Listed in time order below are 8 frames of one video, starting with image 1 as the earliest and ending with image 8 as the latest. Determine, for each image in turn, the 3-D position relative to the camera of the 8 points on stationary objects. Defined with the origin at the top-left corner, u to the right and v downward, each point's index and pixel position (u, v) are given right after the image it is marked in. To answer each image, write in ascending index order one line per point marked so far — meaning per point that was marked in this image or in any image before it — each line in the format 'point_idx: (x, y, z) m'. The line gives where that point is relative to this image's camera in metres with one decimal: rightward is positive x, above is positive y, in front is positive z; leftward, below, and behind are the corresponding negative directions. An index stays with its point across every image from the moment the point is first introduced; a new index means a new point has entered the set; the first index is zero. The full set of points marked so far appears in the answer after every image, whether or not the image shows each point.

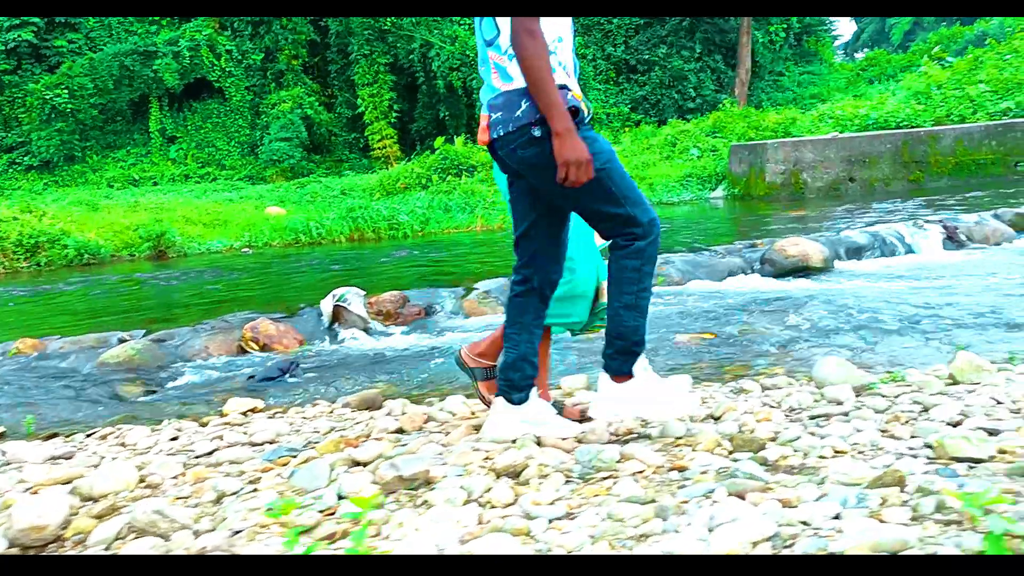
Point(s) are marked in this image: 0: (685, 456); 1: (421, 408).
0: (+0.5, -0.5, +1.9) m
1: (-0.4, -0.6, +3.0) m
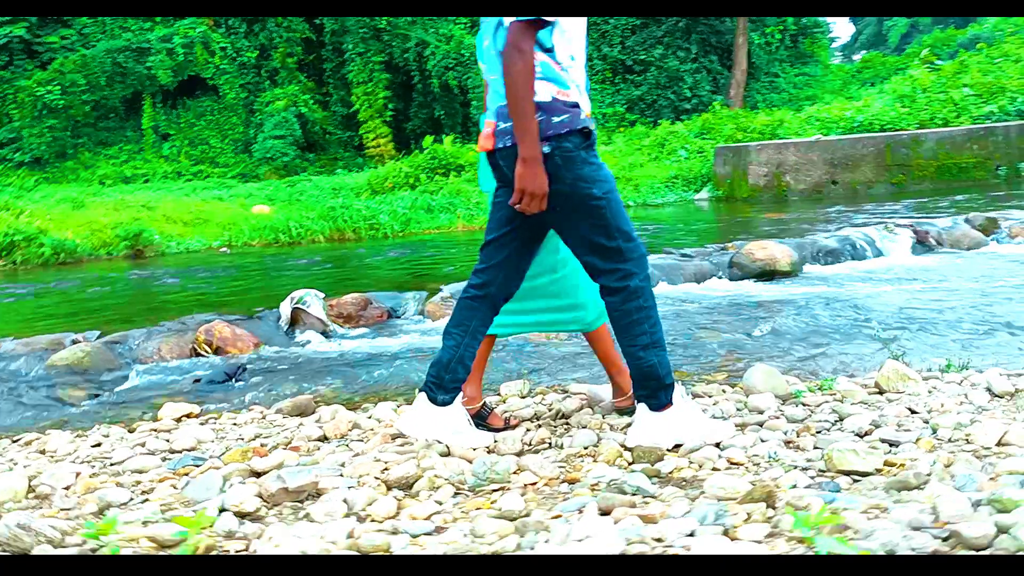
0: (+0.2, -0.6, +1.9) m
1: (-0.8, -0.6, +3.0) m
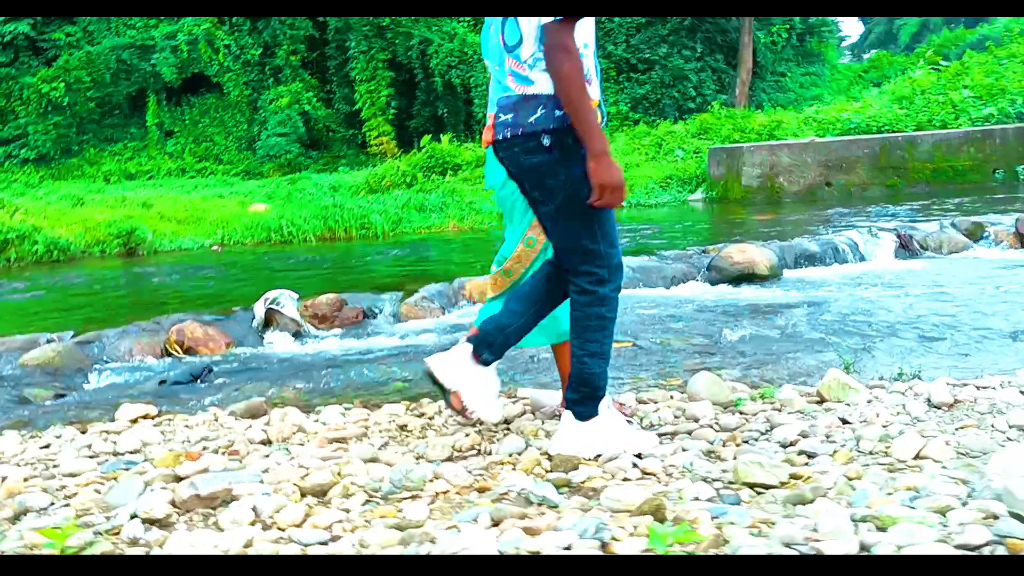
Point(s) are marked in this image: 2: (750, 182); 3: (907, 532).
0: (-0.1, -0.6, +1.9) m
1: (-1.0, -0.6, +3.0) m
2: (+4.8, +2.1, +11.9) m
3: (+0.8, -0.5, +1.4) m
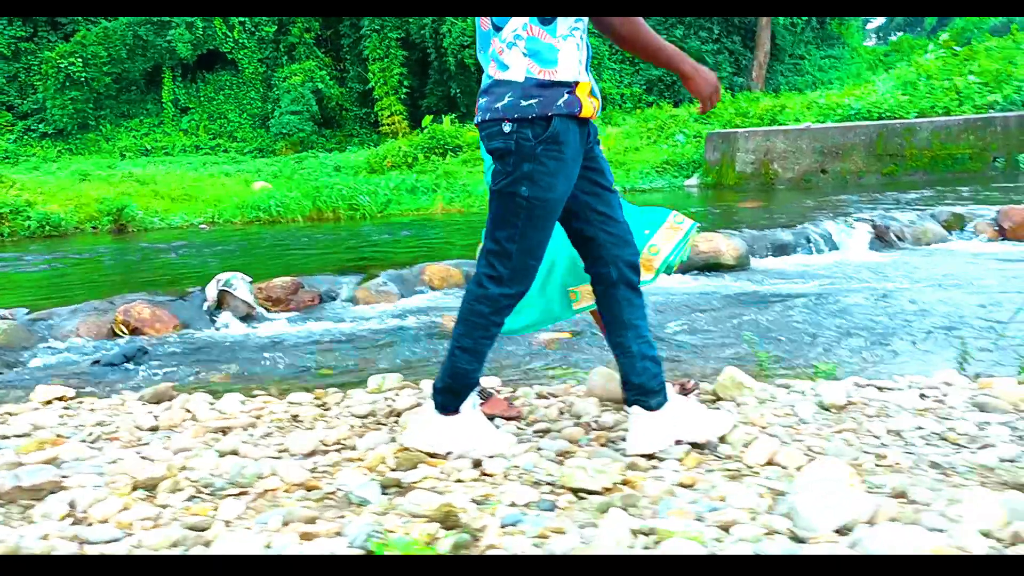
0: (-0.5, -0.6, +1.9) m
1: (-1.5, -0.6, +3.0) m
2: (+4.5, +2.3, +11.7) m
3: (+0.3, -0.5, +1.3) m
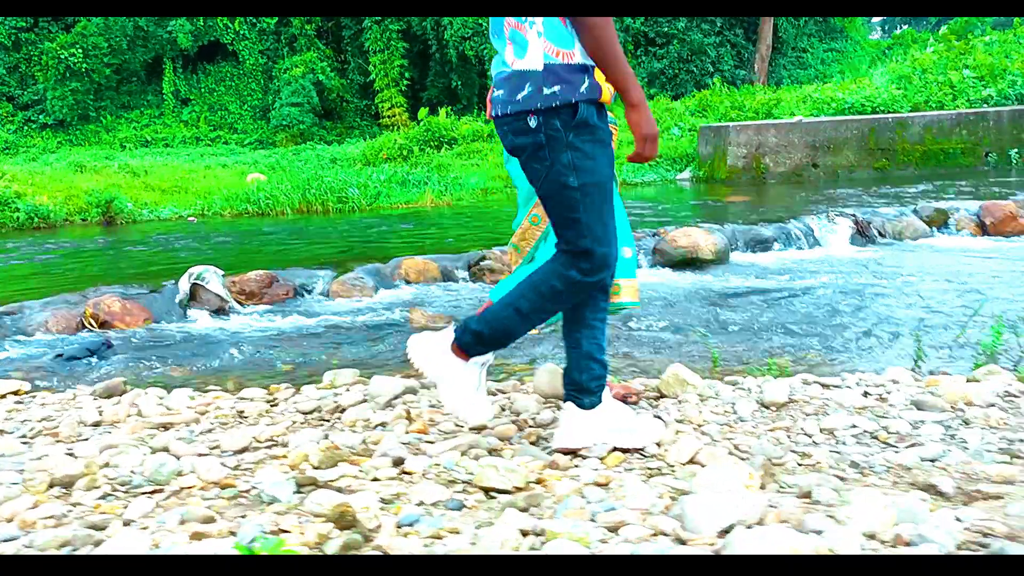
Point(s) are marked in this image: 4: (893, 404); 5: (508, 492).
0: (-0.8, -0.6, +1.9) m
1: (-1.8, -0.5, +3.0) m
2: (+4.2, +2.4, +11.7) m
3: (+0.1, -0.5, +1.3) m
4: (+1.5, -0.5, +2.4) m
5: (0.0, -0.5, +1.7) m
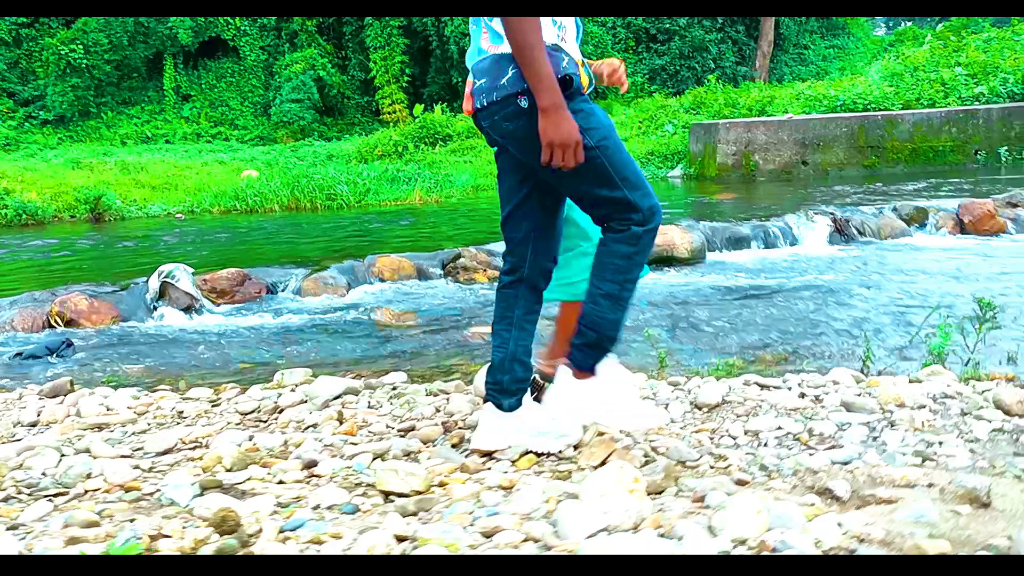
0: (-1.1, -0.6, +1.9) m
1: (-2.0, -0.5, +3.0) m
2: (+4.0, +2.4, +11.7) m
3: (-0.2, -0.6, +1.3) m
4: (+1.2, -0.5, +2.4) m
5: (-0.3, -0.6, +1.7) m
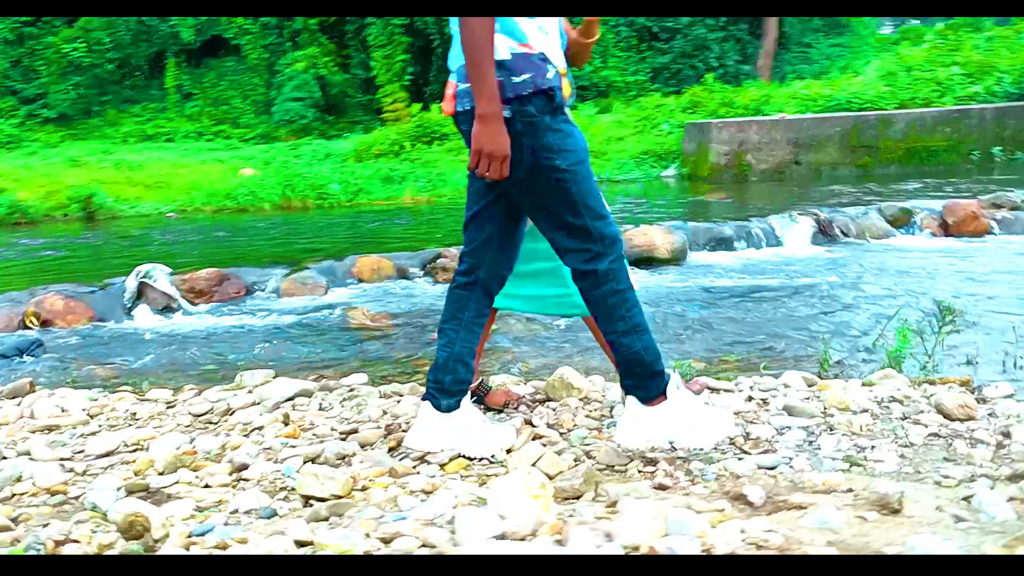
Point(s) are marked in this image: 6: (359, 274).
0: (-1.3, -0.6, +1.9) m
1: (-2.2, -0.5, +3.0) m
2: (+3.8, +2.4, +11.7) m
3: (-0.4, -0.6, +1.3) m
4: (+1.0, -0.5, +2.4) m
5: (-0.5, -0.6, +1.7) m
6: (-1.5, +0.1, +6.2) m
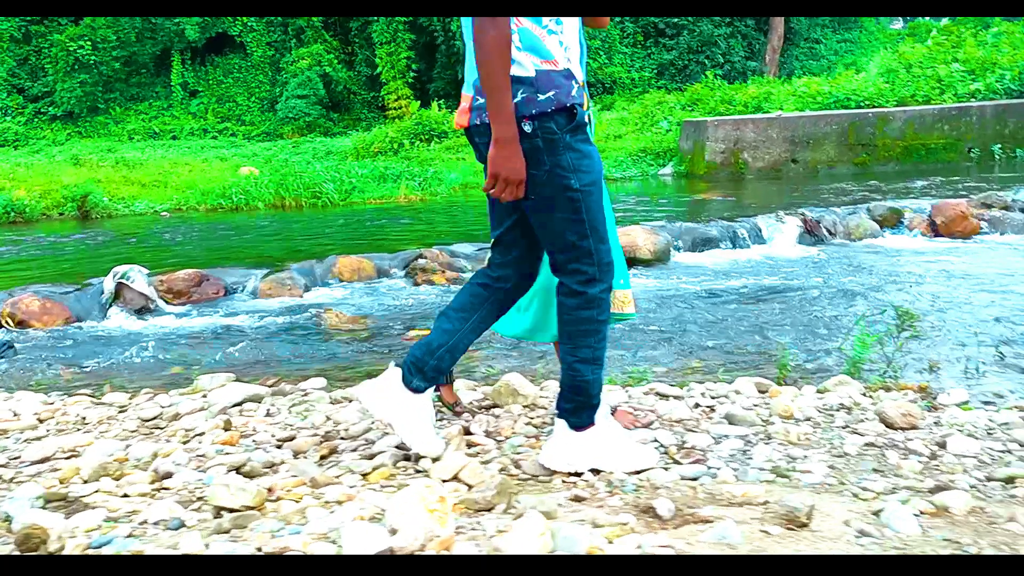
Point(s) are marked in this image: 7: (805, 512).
0: (-1.5, -0.6, +1.9) m
1: (-2.5, -0.6, +3.0) m
2: (+3.6, +2.4, +11.6) m
3: (-0.6, -0.6, +1.3) m
4: (+0.8, -0.5, +2.4) m
5: (-0.7, -0.6, +1.7) m
6: (-1.7, +0.1, +6.2) m
7: (+0.7, -0.6, +1.6) m
